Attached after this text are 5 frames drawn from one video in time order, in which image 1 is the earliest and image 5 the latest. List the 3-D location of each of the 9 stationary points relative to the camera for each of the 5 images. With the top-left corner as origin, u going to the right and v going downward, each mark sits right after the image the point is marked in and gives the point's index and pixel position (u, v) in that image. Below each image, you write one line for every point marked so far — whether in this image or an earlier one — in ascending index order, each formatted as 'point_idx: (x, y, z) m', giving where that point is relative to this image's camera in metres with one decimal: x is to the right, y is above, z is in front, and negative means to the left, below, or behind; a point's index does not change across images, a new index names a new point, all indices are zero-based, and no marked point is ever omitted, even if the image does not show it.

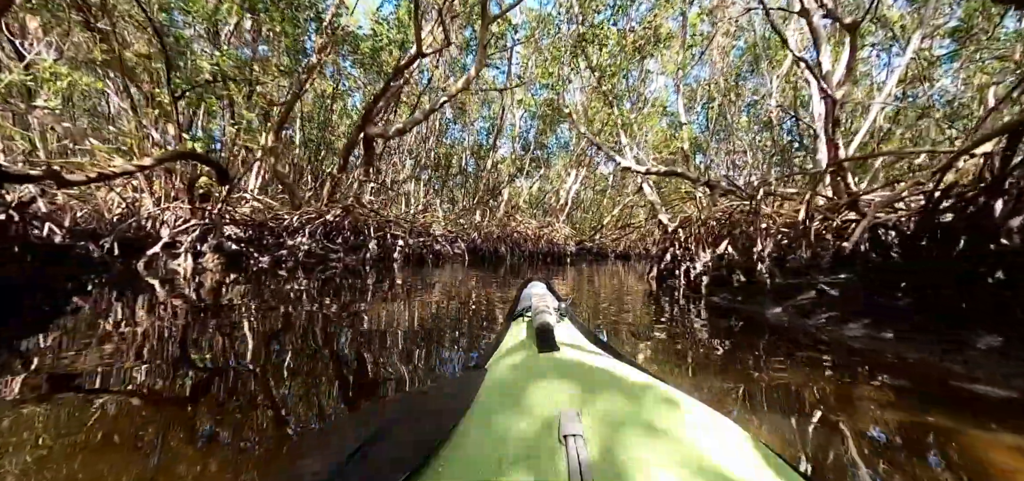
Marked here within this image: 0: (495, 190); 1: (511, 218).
0: (-0.6, +1.8, +15.0) m
1: (0.0, +0.7, +13.9) m
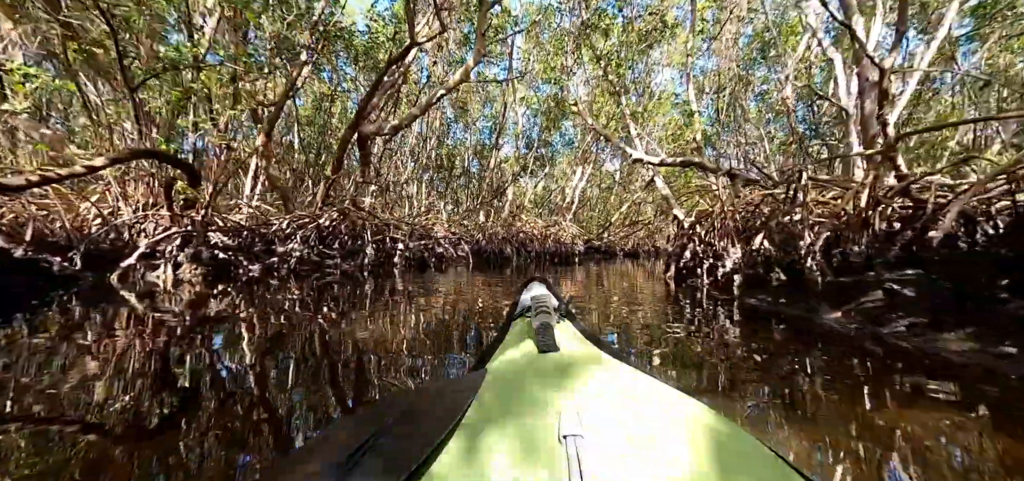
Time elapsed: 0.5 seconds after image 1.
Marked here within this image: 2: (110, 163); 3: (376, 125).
0: (-0.5, +1.8, +14.6) m
1: (+0.1, +0.7, +13.5) m
2: (-2.8, +0.5, +2.9) m
3: (-2.2, +1.8, +6.6) m
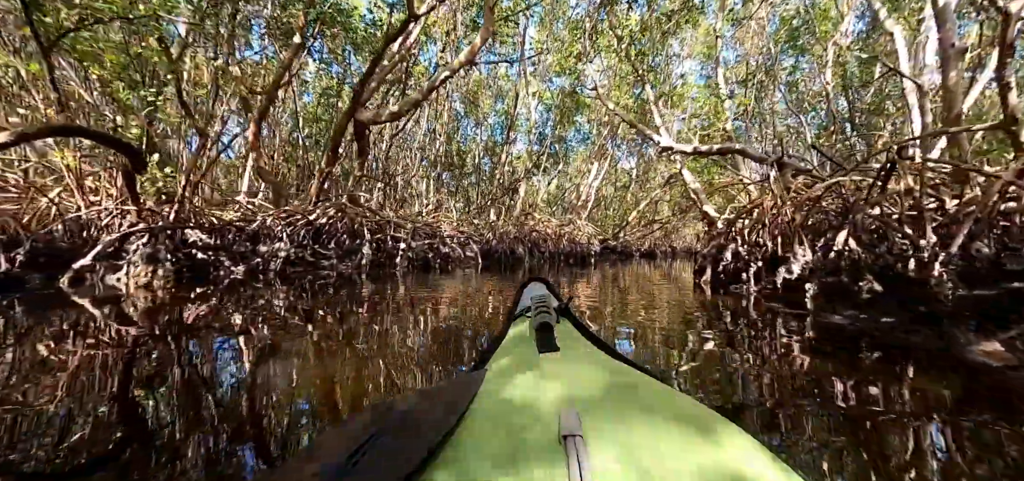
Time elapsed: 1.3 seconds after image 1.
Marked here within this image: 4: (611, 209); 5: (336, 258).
0: (-0.1, +1.8, +14.0) m
1: (+0.5, +0.7, +12.9) m
2: (-2.7, +0.6, +2.3) m
3: (-2.0, +1.8, +6.0) m
4: (+4.7, +1.5, +19.5) m
5: (-2.7, -0.3, +6.4) m
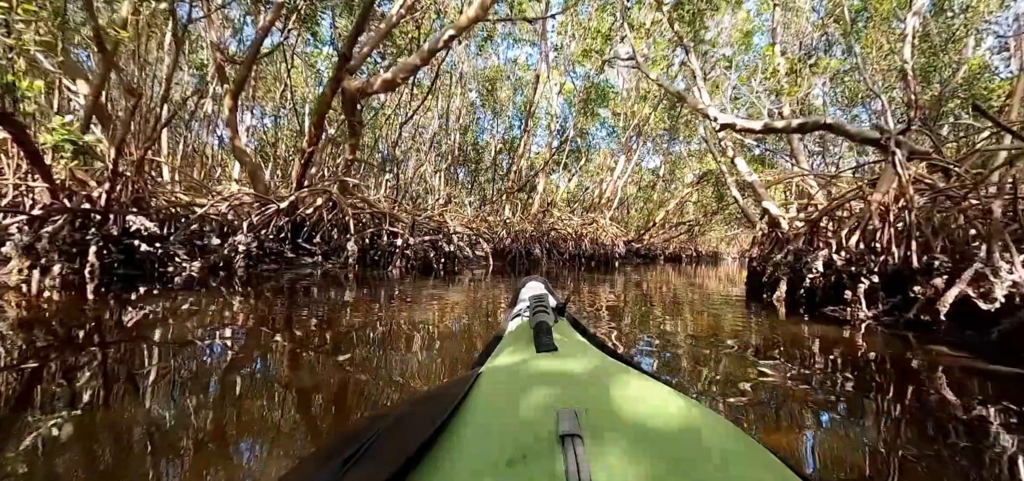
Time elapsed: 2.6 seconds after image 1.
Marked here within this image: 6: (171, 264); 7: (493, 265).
0: (+0.5, +1.8, +13.0) m
1: (+1.0, +0.7, +11.8) m
2: (-2.7, +0.6, +1.4) m
3: (-1.8, +1.9, +5.1) m
4: (+5.4, +1.4, +18.3) m
5: (-2.5, -0.2, +5.5) m
6: (-3.4, -0.2, +4.2) m
7: (-0.4, -0.5, +9.0) m
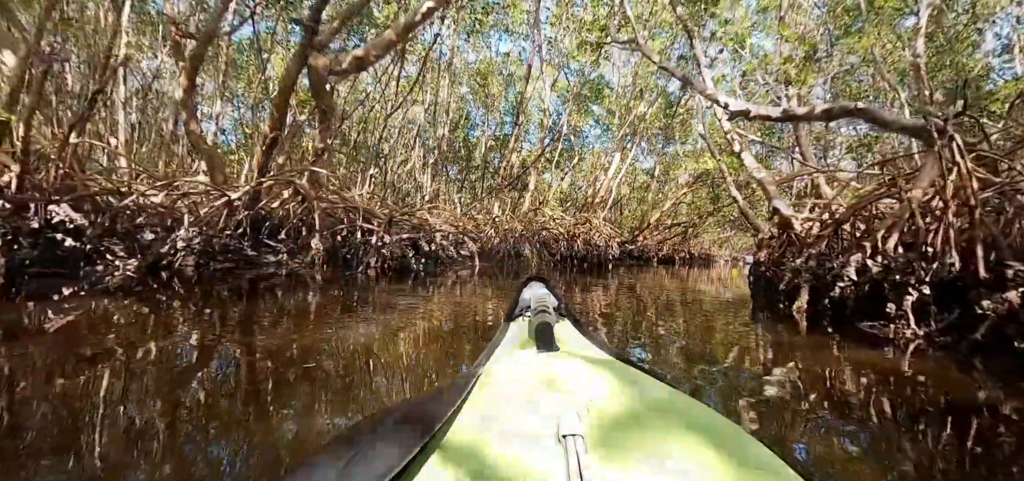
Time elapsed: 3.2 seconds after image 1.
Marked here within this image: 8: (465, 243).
0: (+0.2, +1.8, +12.5) m
1: (+0.7, +0.7, +11.4) m
2: (-2.8, +0.7, +0.9) m
3: (-1.9, +1.9, +4.5) m
4: (+5.0, +1.4, +17.9) m
5: (-2.7, -0.2, +5.0) m
6: (-3.5, -0.2, +3.6) m
7: (-0.7, -0.5, +8.5) m
8: (-1.0, 0.0, +8.3) m
